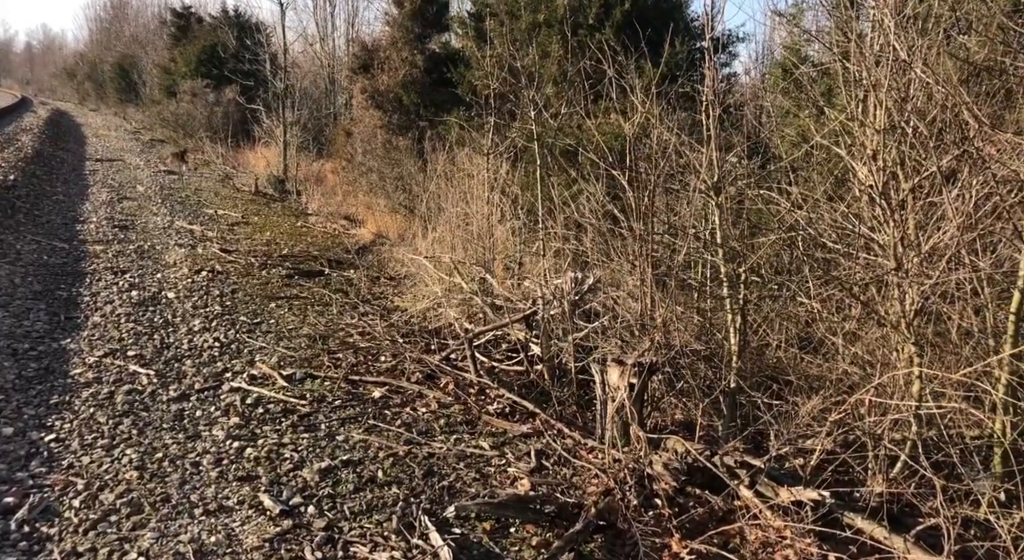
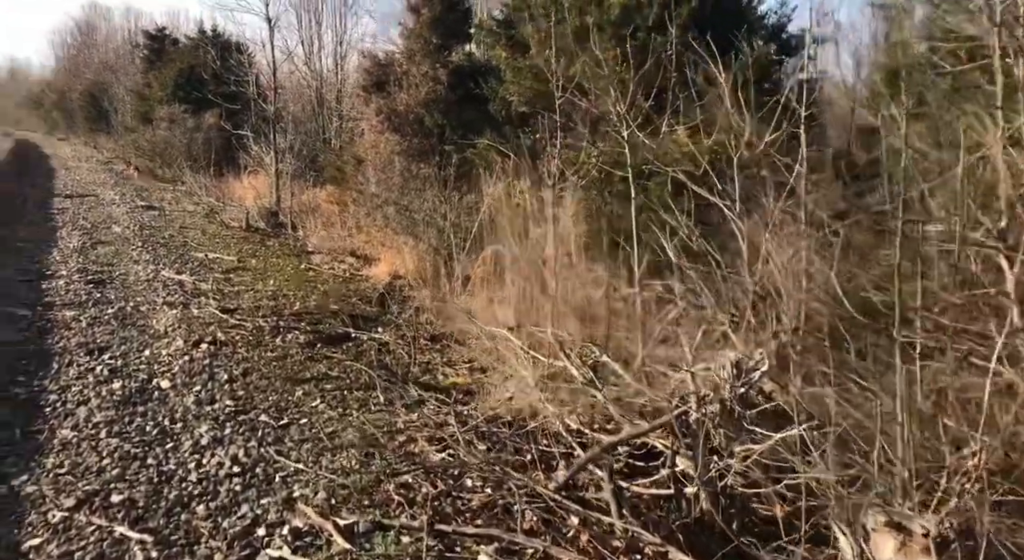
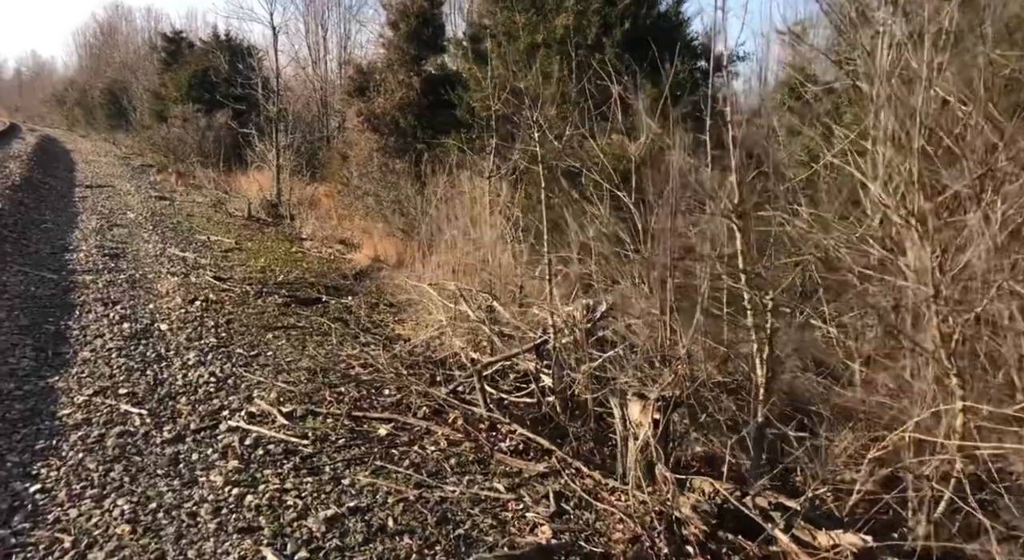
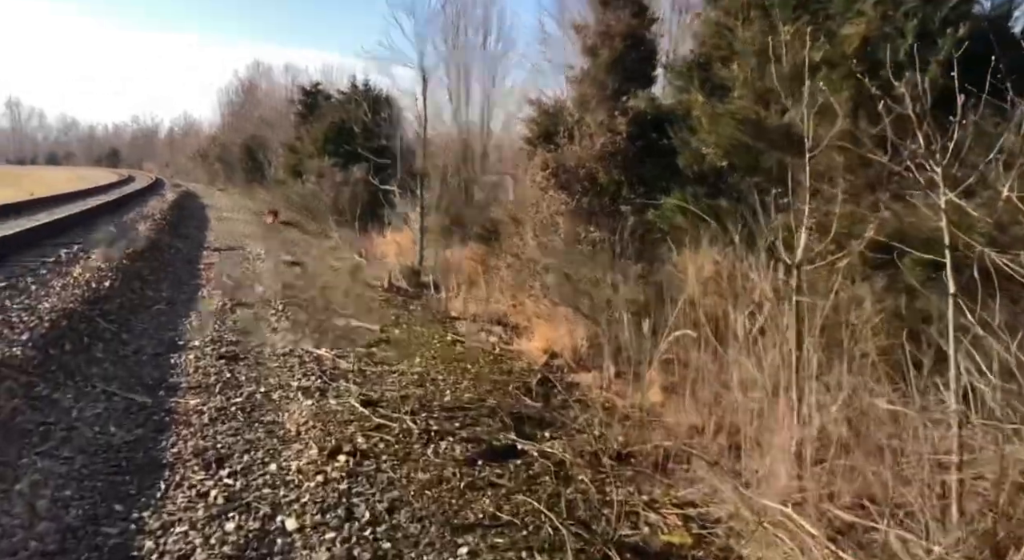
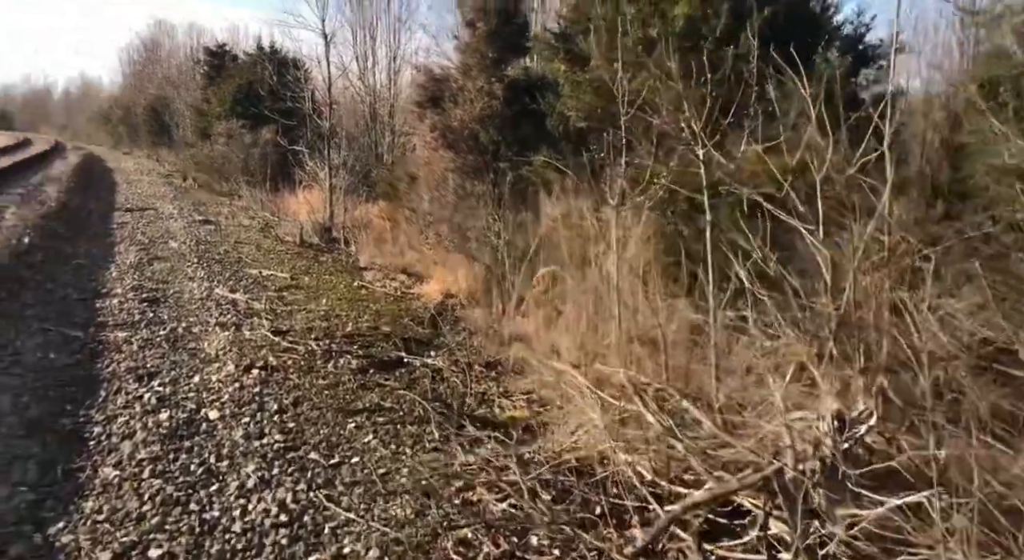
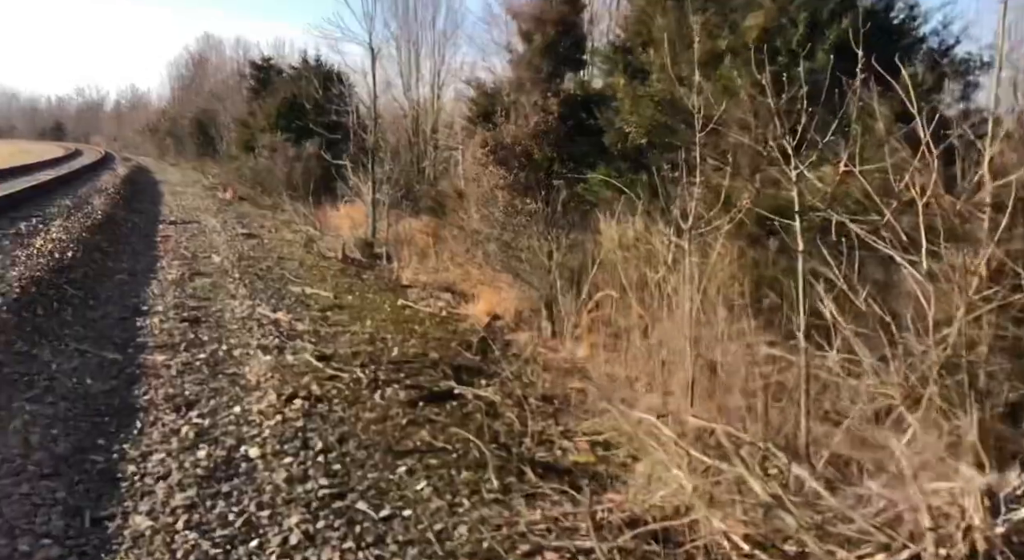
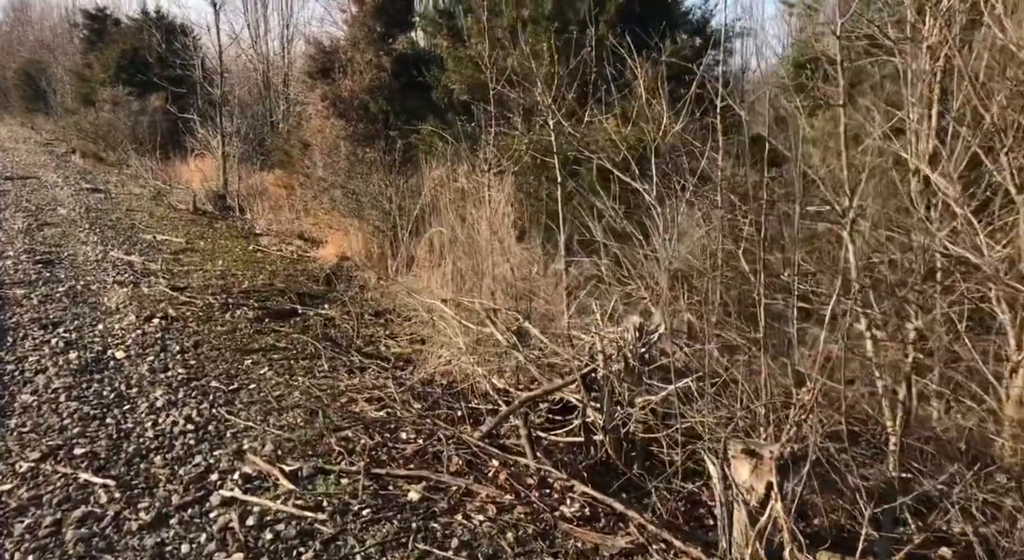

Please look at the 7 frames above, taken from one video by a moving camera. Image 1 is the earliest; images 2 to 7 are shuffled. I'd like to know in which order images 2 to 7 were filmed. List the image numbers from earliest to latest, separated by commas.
3, 7, 2, 5, 6, 4
